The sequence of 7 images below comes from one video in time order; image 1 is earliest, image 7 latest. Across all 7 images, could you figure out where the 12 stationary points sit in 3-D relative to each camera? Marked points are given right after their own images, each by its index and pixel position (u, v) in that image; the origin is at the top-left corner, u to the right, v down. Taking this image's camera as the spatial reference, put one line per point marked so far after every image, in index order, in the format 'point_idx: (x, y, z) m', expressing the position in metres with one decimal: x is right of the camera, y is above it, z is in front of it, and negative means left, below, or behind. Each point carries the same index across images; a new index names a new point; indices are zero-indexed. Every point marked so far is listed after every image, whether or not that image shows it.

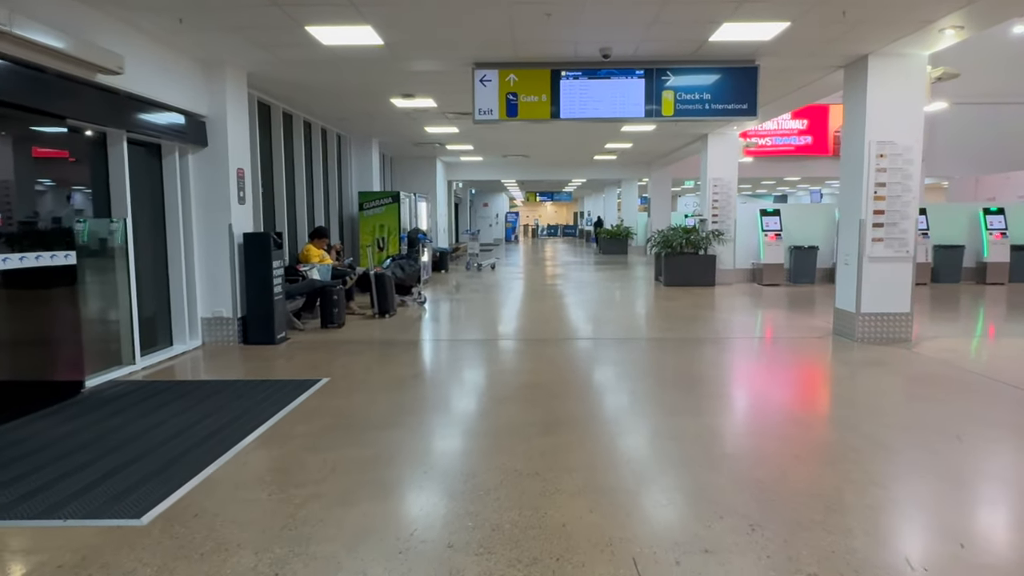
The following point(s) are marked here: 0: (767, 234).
0: (+4.8, +1.0, +12.3) m
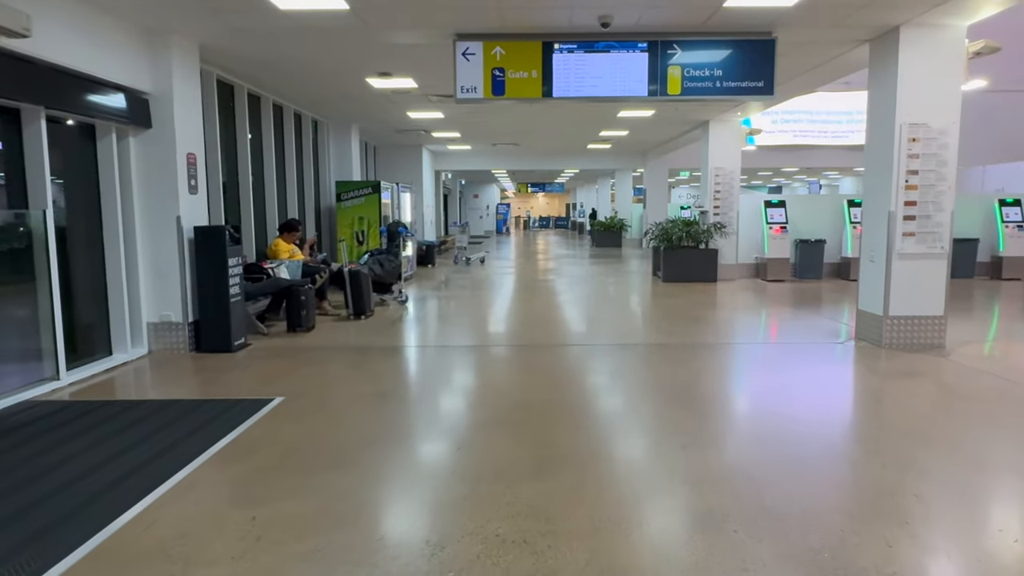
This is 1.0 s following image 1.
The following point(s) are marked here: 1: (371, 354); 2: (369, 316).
0: (+4.7, +1.1, +11.6) m
1: (-1.3, -0.6, +6.2) m
2: (-1.7, -0.3, +7.7) m
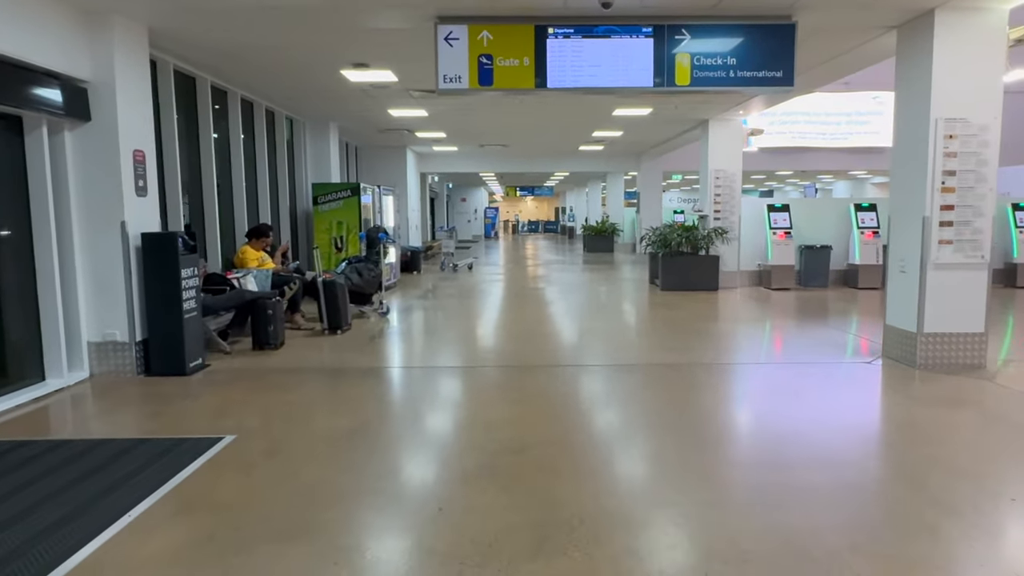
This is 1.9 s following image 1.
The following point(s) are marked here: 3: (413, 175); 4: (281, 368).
0: (+4.5, +0.9, +11.0) m
1: (-1.4, -0.7, +5.5) m
2: (-1.8, -0.5, +7.0) m
3: (-2.3, +2.7, +15.2) m
4: (-2.0, -0.7, +5.6) m
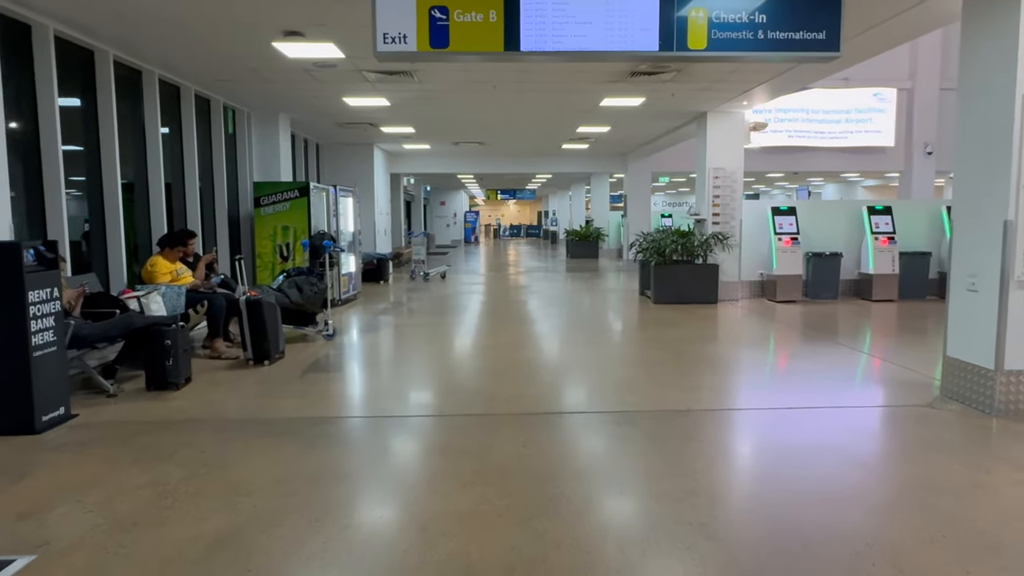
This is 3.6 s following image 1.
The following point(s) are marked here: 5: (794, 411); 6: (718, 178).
0: (+4.1, +0.8, +9.9) m
1: (-1.6, -0.8, +4.2) m
2: (-2.1, -0.6, +5.7) m
3: (-2.8, +2.4, +13.9) m
4: (-2.2, -0.8, +4.3) m
5: (+2.0, -0.9, +4.6) m
6: (+3.1, +1.6, +9.8) m
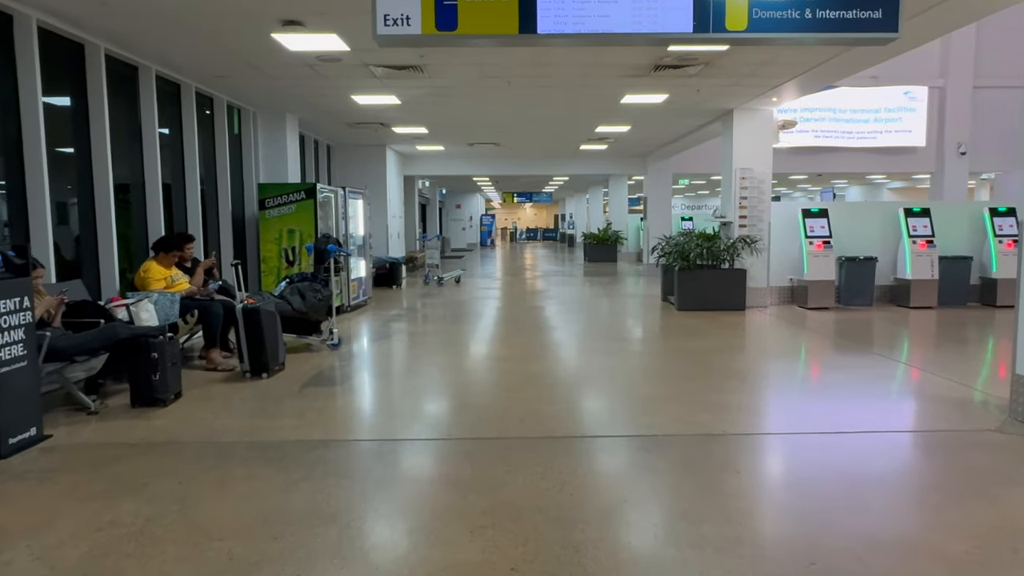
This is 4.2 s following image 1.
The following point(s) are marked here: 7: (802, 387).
0: (+4.3, +0.7, +9.4) m
1: (-1.5, -0.9, +3.8) m
2: (-2.0, -0.7, +5.3) m
3: (-2.5, +2.3, +13.6) m
4: (-2.1, -0.9, +3.9) m
5: (+2.1, -0.9, +4.1) m
6: (+3.3, +1.6, +9.3) m
7: (+2.6, -0.9, +5.8) m
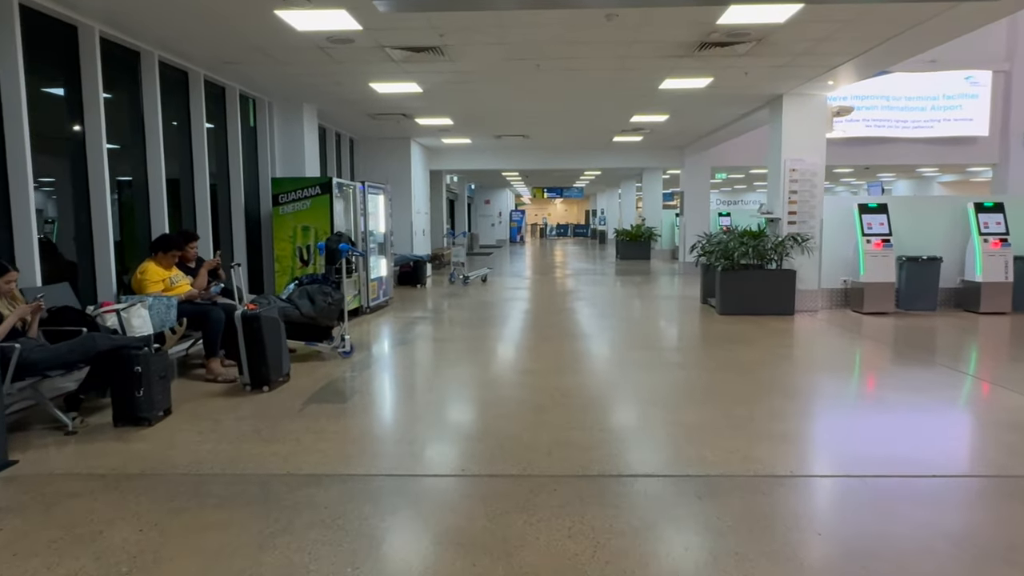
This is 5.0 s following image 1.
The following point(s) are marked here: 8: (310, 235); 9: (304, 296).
0: (+4.7, +0.6, +8.6) m
1: (-1.4, -0.9, +3.3) m
2: (-1.8, -0.7, +4.8) m
3: (-1.9, +2.4, +13.1) m
4: (-2.0, -0.9, +3.4) m
5: (+2.3, -1.0, +3.4) m
6: (+3.7, +1.5, +8.6) m
7: (+2.8, -1.0, +5.1) m
8: (-2.4, +0.6, +7.7) m
9: (-1.8, -0.1, +5.7) m
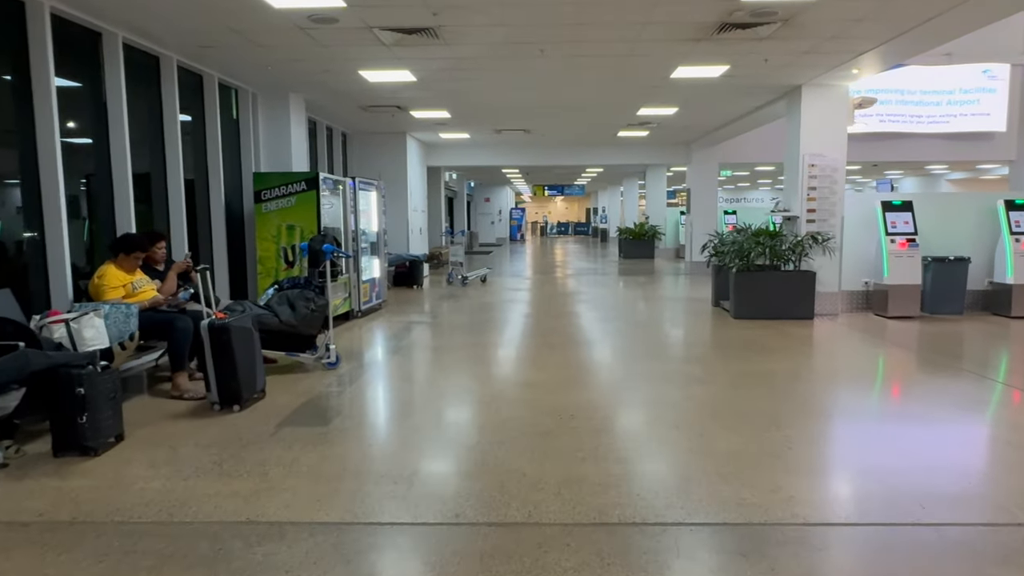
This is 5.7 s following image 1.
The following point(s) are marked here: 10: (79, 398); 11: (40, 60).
0: (+4.7, +0.6, +8.0) m
1: (-1.4, -1.0, +2.8) m
2: (-1.8, -0.8, +4.3) m
3: (-1.9, +2.3, +12.5) m
4: (-2.0, -1.0, +2.9) m
5: (+2.3, -1.0, +2.9) m
6: (+3.7, +1.5, +8.1) m
7: (+2.8, -1.0, +4.5) m
8: (-2.4, +0.6, +7.2) m
9: (-1.8, -0.1, +5.2) m
10: (-2.3, -0.6, +3.4) m
11: (-3.3, +1.6, +4.6) m
